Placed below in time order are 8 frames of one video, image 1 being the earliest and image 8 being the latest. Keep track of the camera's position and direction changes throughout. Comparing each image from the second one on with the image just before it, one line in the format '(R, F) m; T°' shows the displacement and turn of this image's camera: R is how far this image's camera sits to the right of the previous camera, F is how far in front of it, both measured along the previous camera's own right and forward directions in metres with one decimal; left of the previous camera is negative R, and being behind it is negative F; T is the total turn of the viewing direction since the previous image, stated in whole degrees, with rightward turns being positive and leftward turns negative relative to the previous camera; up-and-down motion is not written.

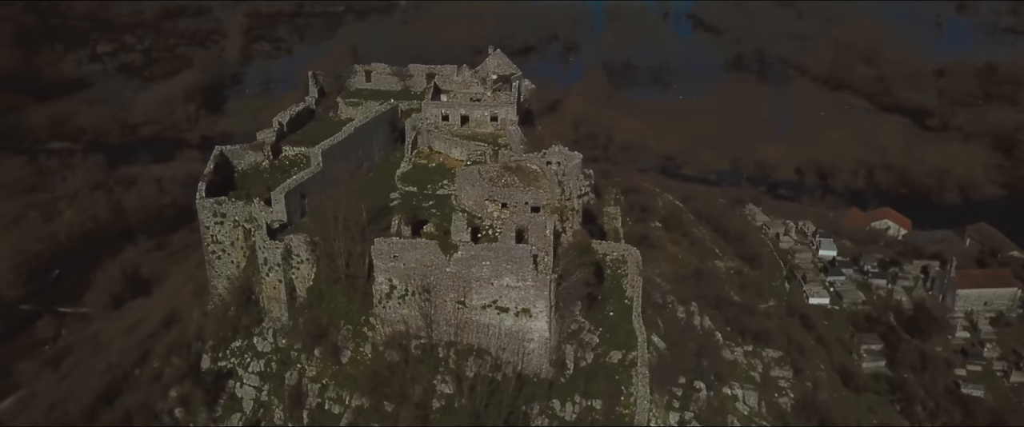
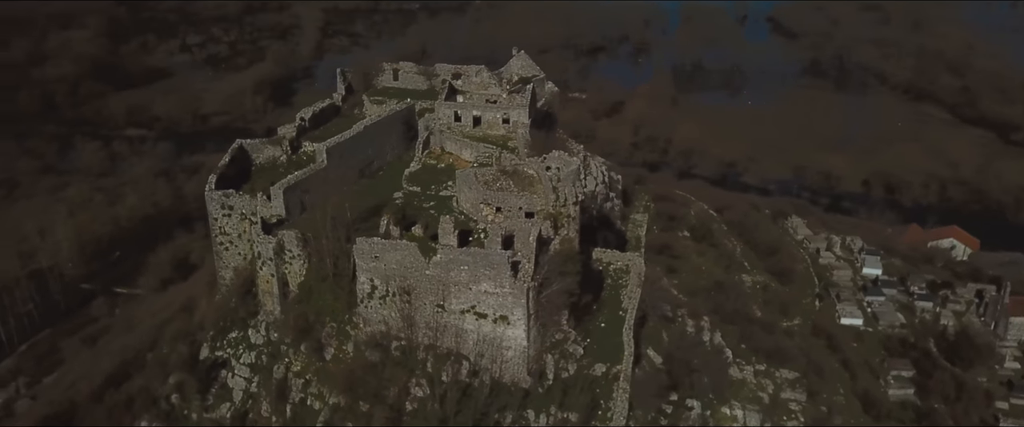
(+1.8, +0.3) m; -5°
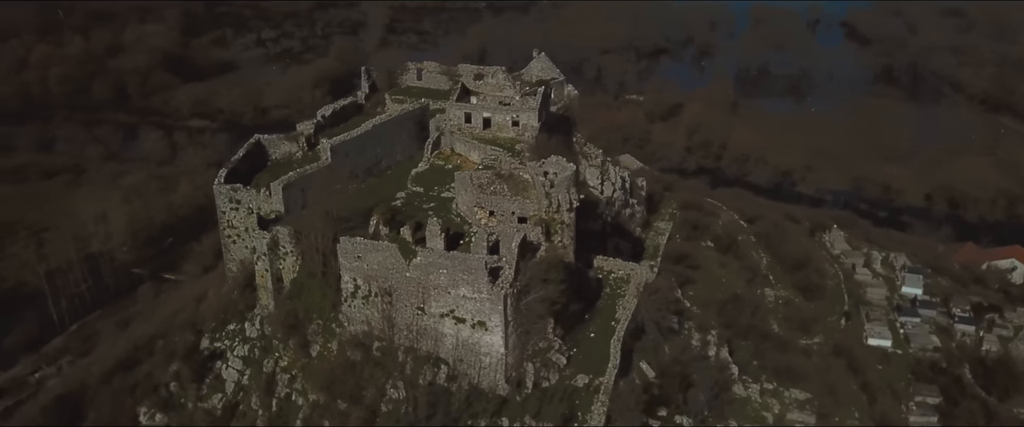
(+1.6, +0.3) m; -5°
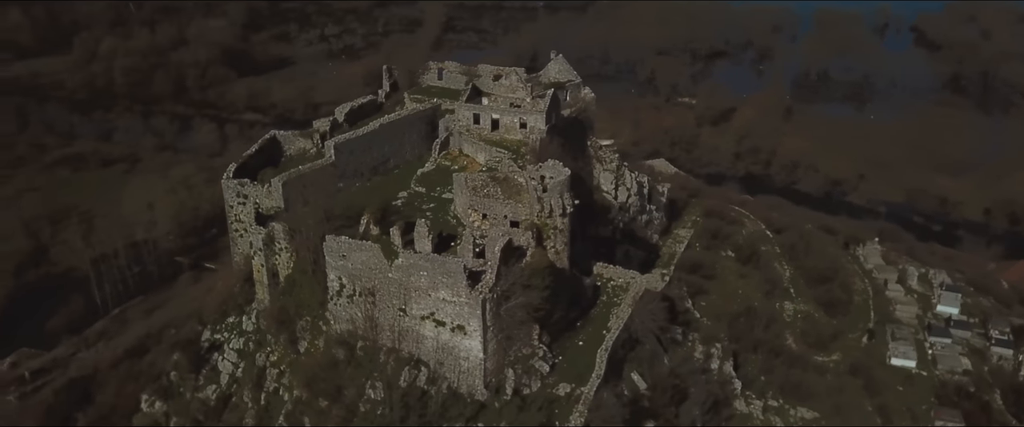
(+1.4, +0.2) m; -4°
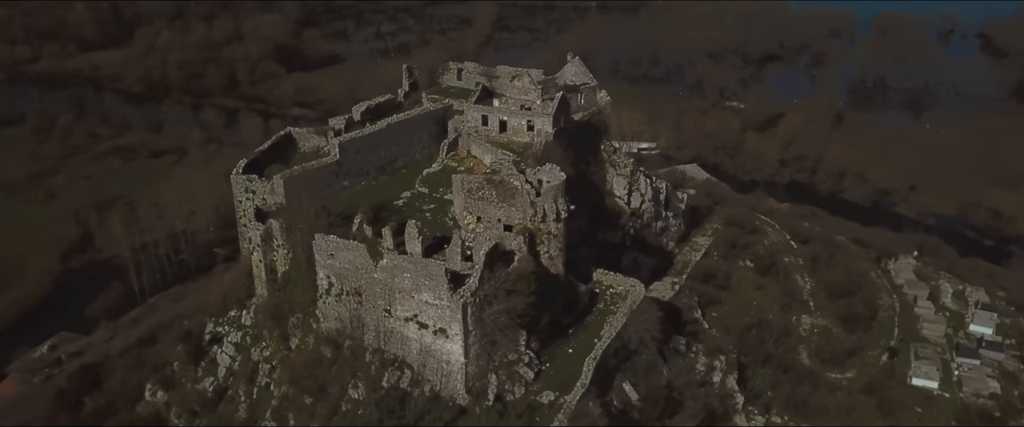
(+1.2, +0.2) m; -4°
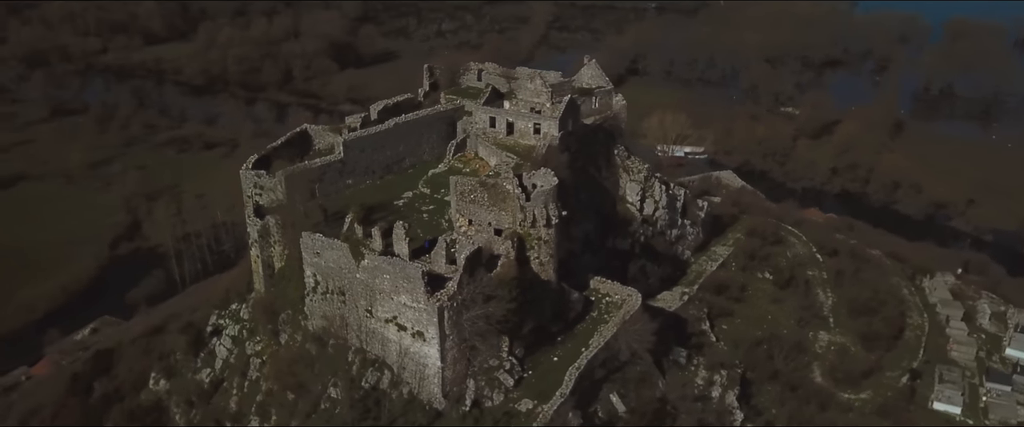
(+1.4, +0.2) m; -4°
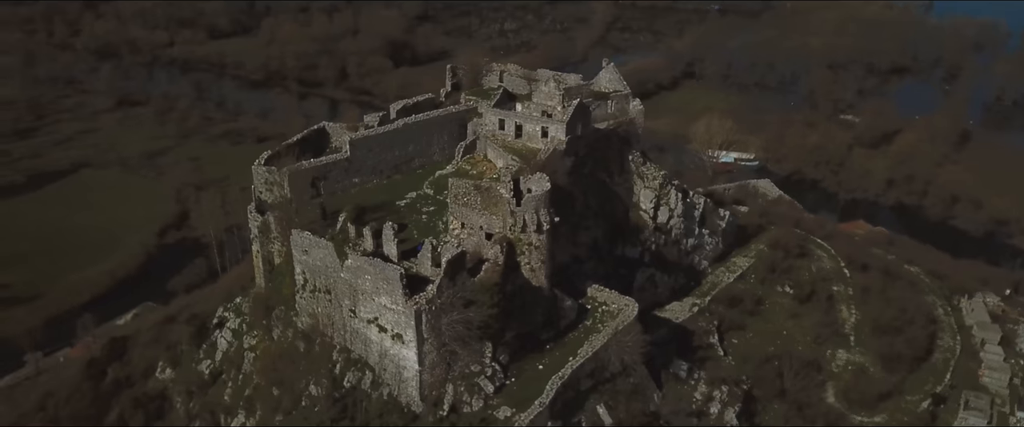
(+1.4, +0.3) m; -4°
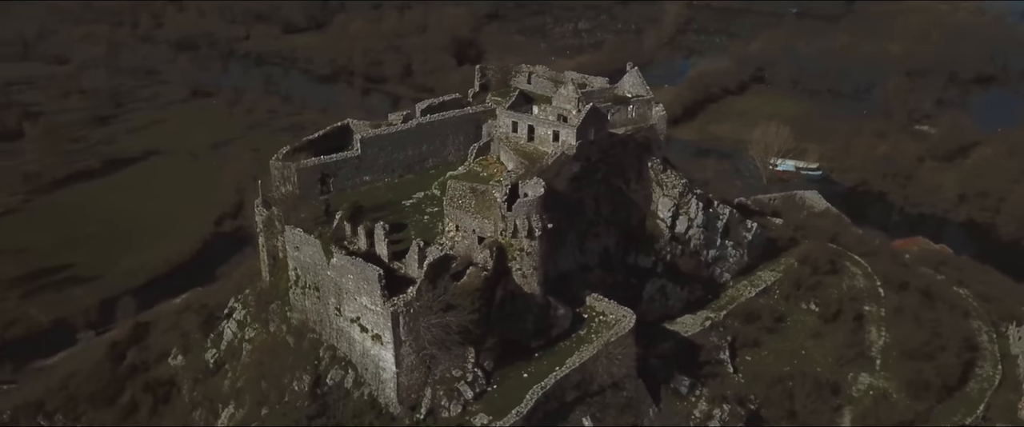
(+1.6, +0.3) m; -5°
